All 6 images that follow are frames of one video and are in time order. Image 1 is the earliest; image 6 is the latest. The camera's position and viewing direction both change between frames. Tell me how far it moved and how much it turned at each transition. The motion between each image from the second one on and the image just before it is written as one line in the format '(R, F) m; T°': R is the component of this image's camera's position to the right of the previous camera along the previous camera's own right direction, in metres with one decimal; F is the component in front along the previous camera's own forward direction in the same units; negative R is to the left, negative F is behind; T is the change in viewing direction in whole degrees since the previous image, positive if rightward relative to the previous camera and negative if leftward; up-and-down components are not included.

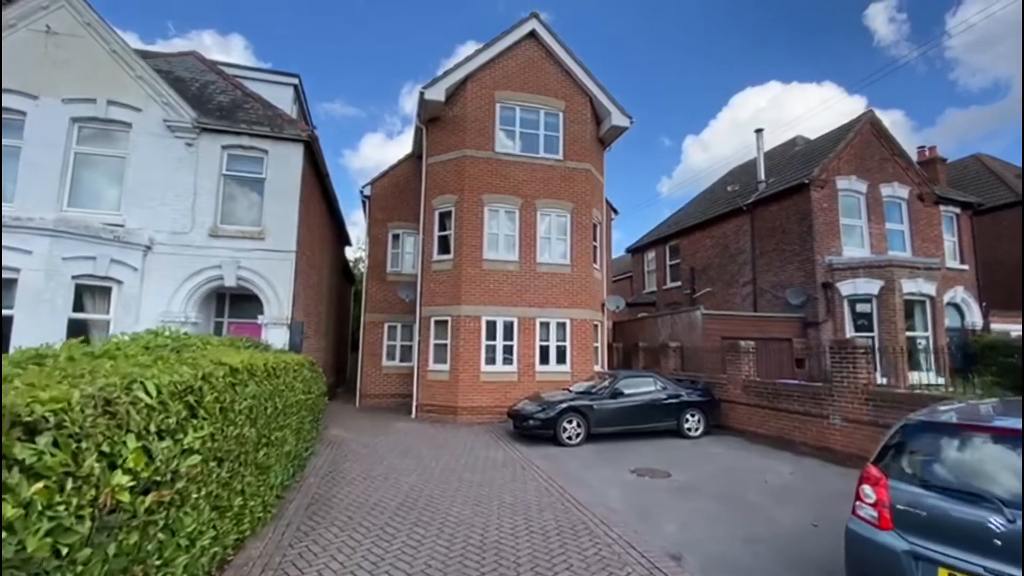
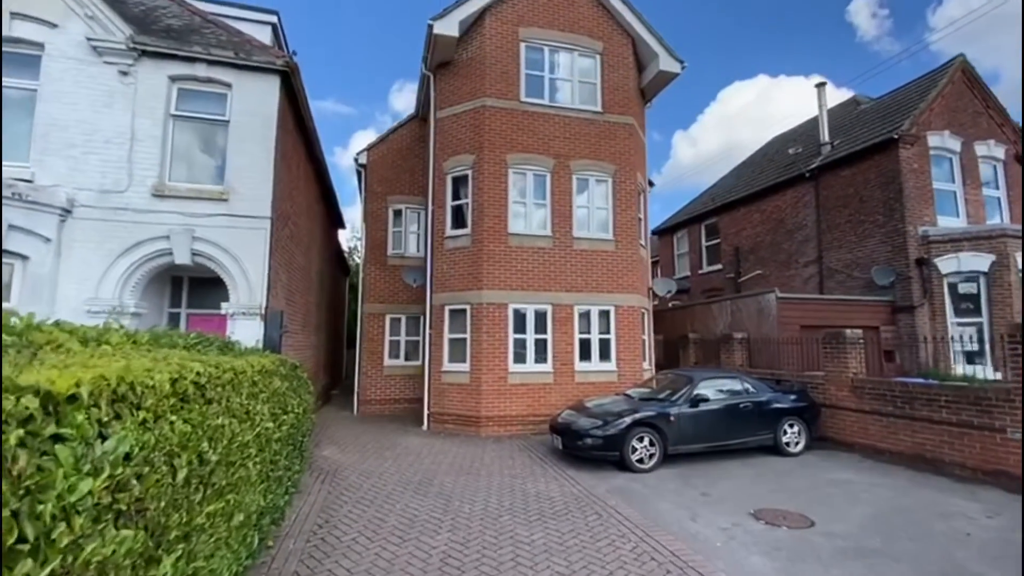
(-1.0, +2.8) m; +1°
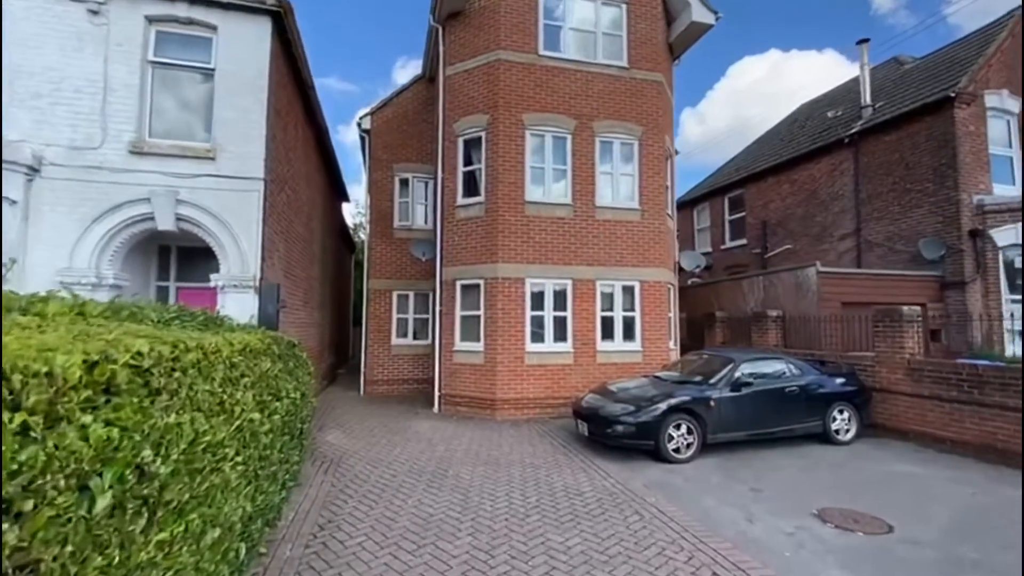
(-0.3, +0.9) m; -1°
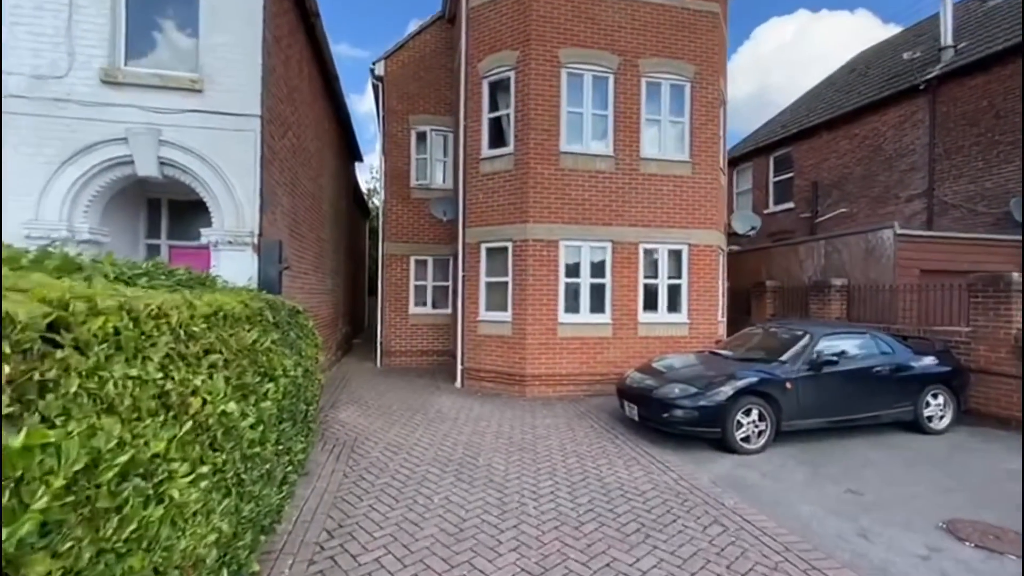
(-0.4, +1.2) m; -2°
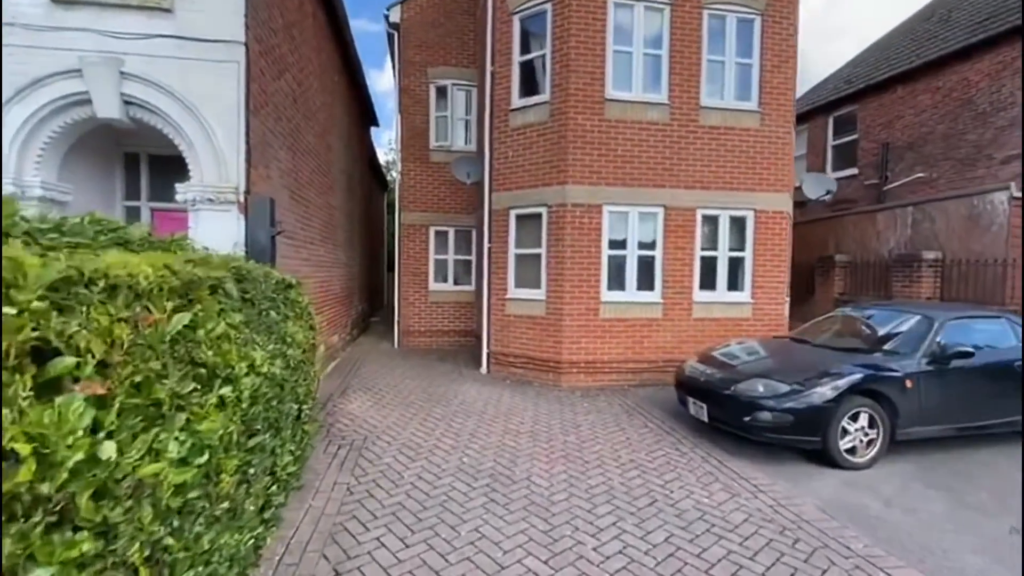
(-0.3, +1.3) m; -2°
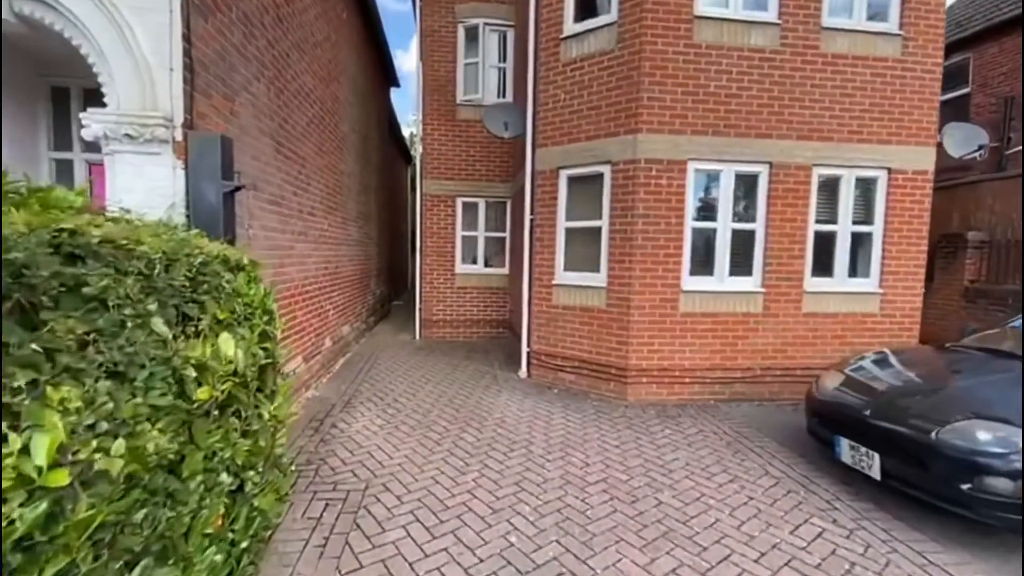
(-0.4, +1.9) m; -3°
